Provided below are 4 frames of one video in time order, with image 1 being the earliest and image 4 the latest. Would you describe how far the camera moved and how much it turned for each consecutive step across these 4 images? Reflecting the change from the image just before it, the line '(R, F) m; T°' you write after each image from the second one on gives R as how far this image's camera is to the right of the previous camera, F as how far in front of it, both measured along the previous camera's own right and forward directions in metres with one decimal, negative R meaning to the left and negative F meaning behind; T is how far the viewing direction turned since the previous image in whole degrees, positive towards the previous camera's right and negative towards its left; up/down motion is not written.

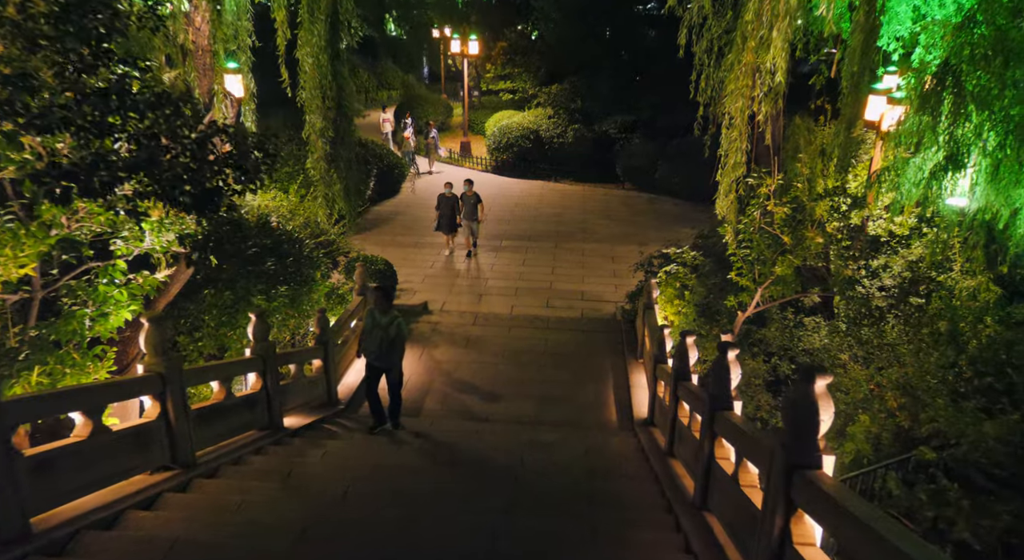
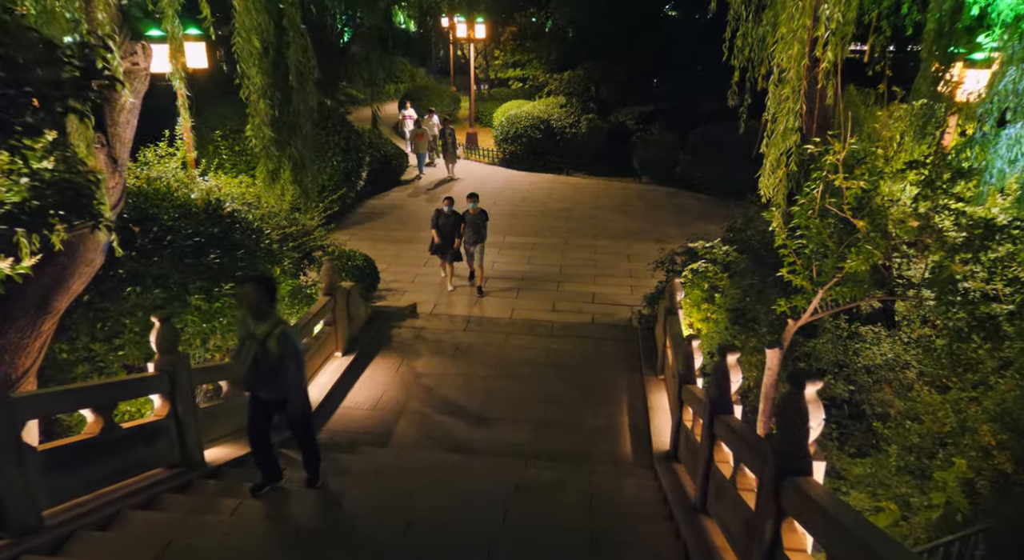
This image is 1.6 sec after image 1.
(+0.2, +1.3) m; -1°
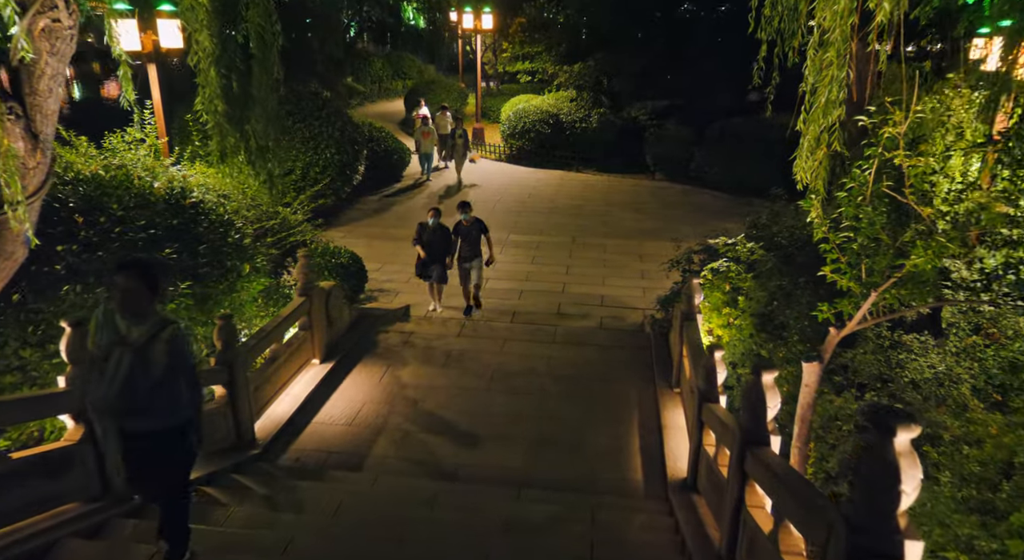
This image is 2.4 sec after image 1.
(+0.1, +0.7) m; -1°
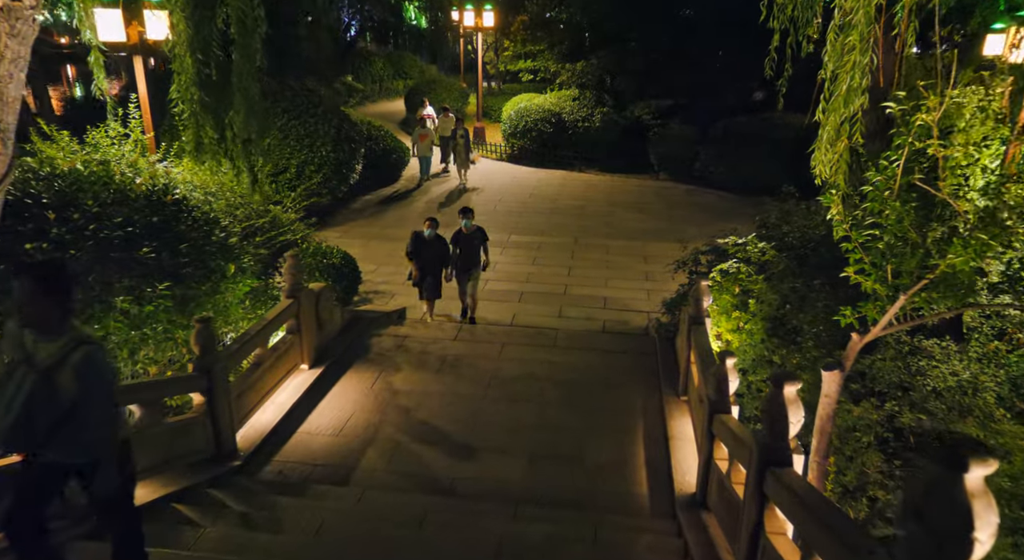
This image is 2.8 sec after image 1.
(0.0, +0.3) m; 0°
